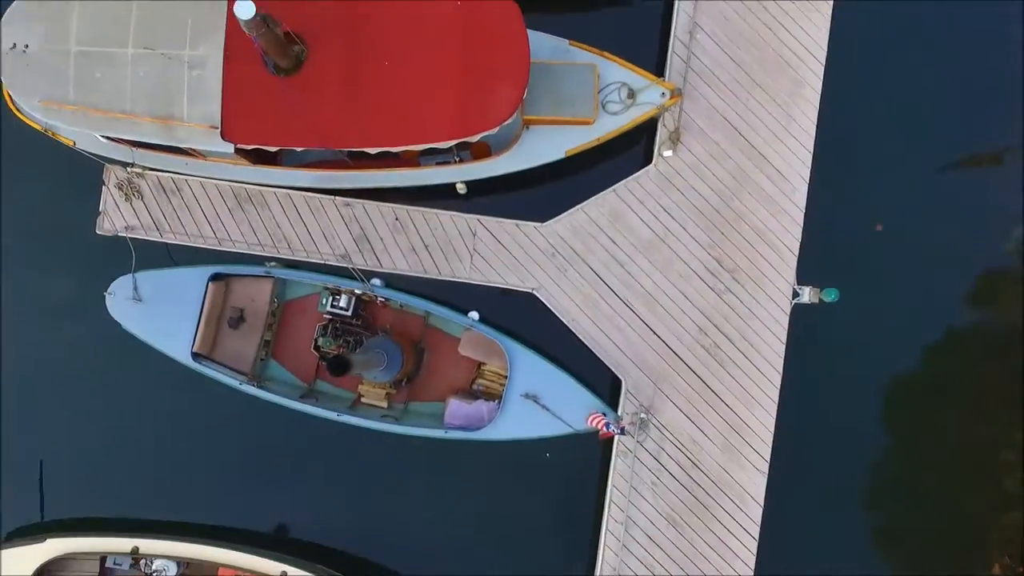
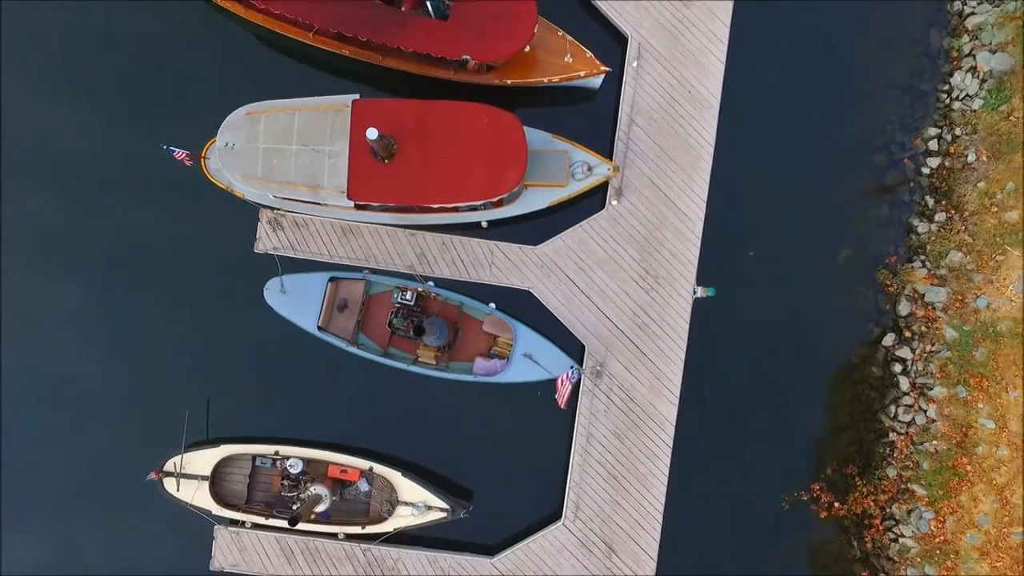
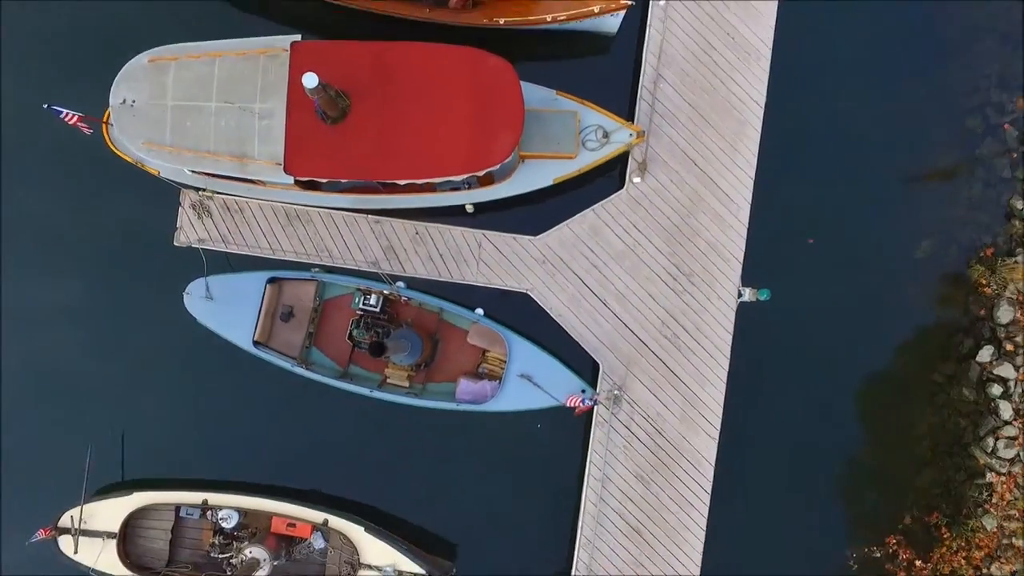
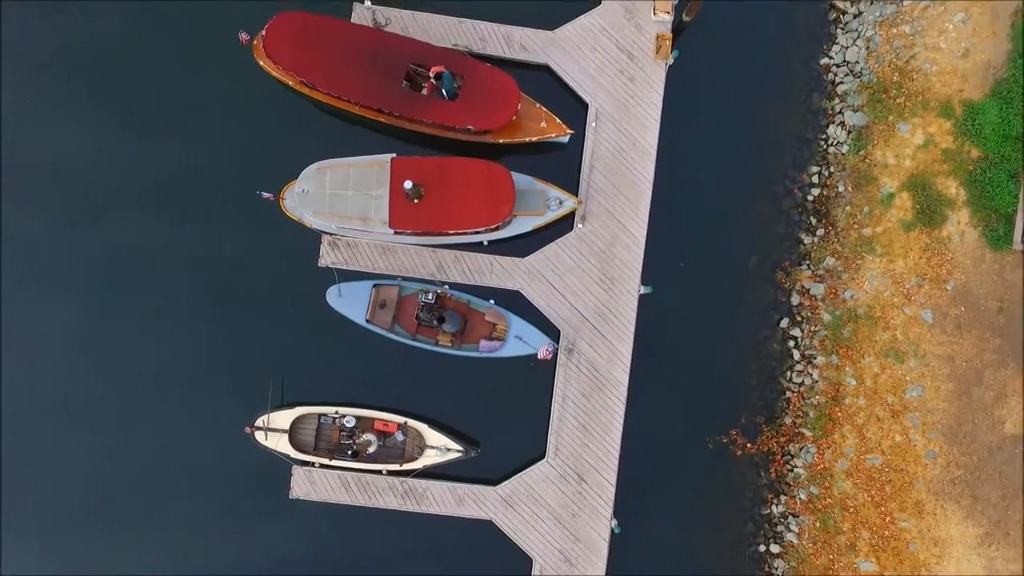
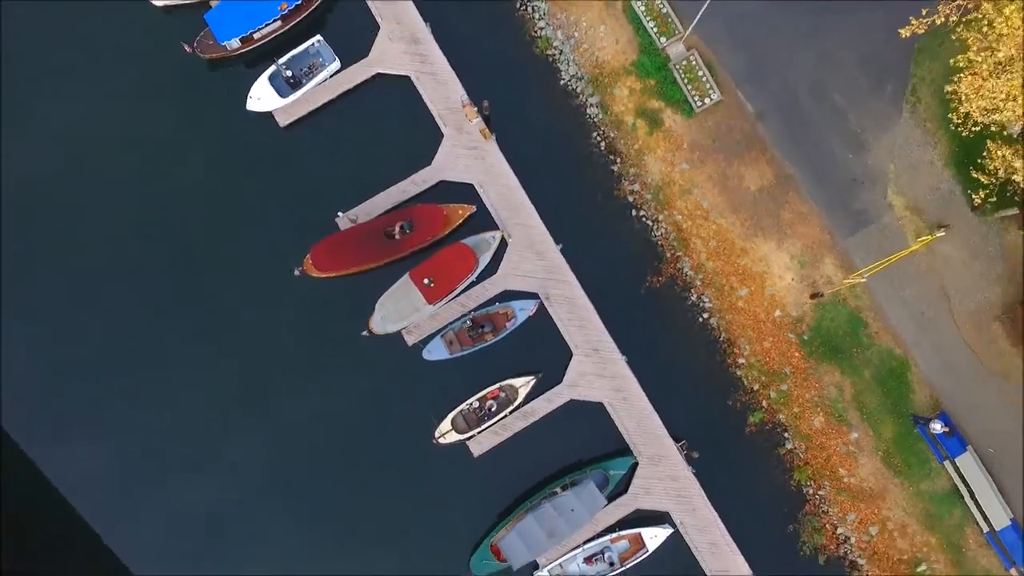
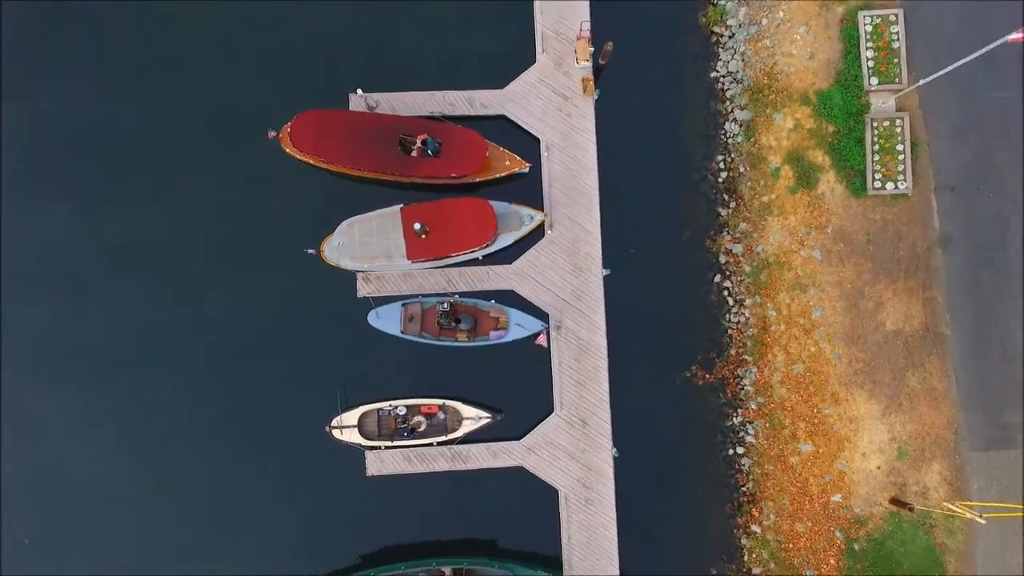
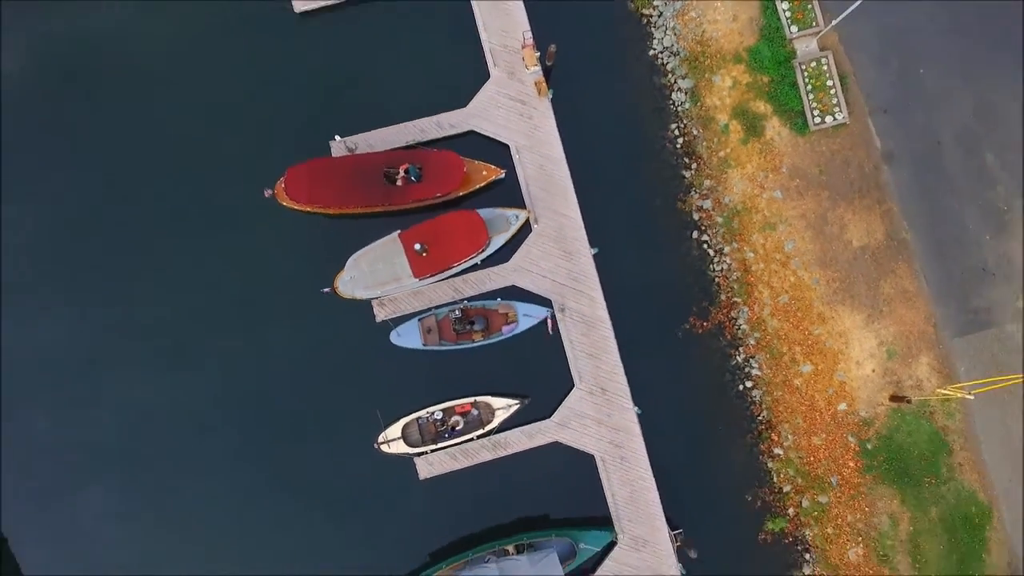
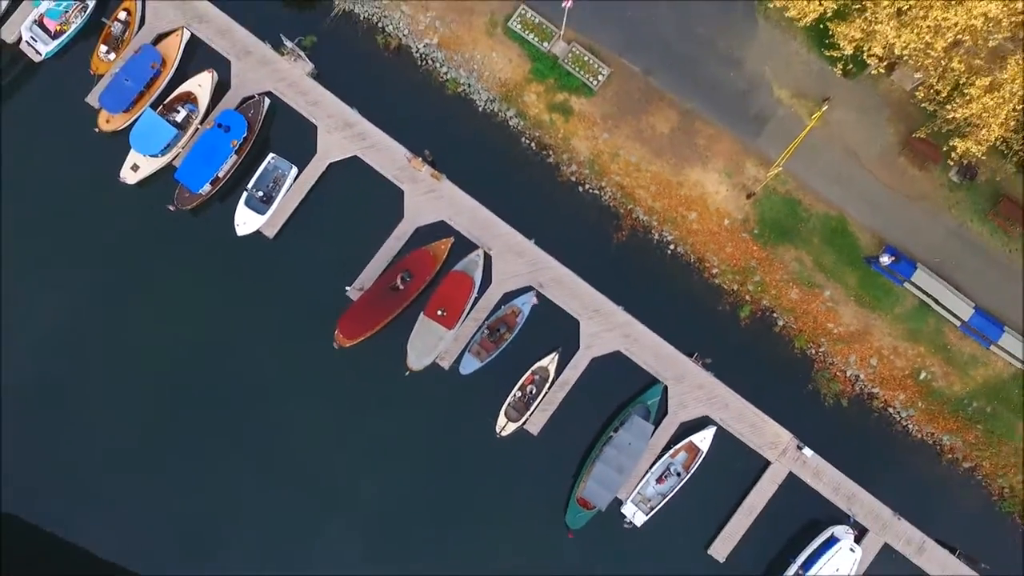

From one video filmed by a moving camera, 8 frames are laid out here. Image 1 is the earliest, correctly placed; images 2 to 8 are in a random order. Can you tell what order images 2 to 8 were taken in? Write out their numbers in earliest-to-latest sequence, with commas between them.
3, 2, 4, 6, 7, 5, 8
